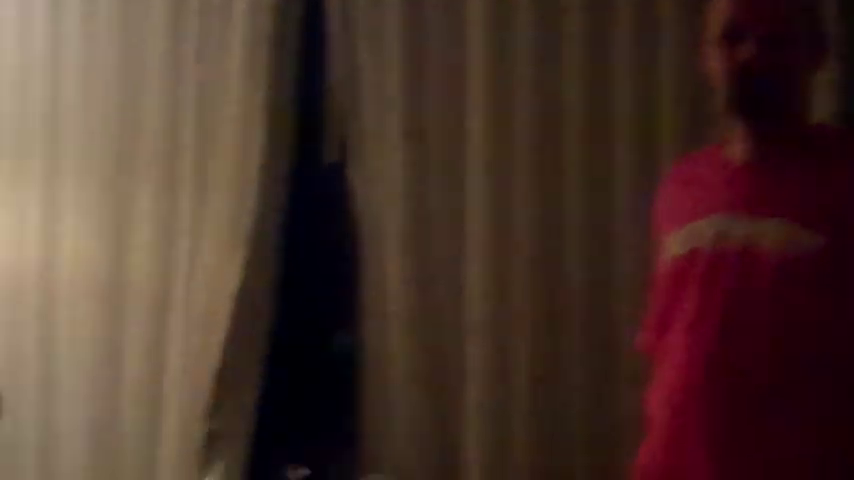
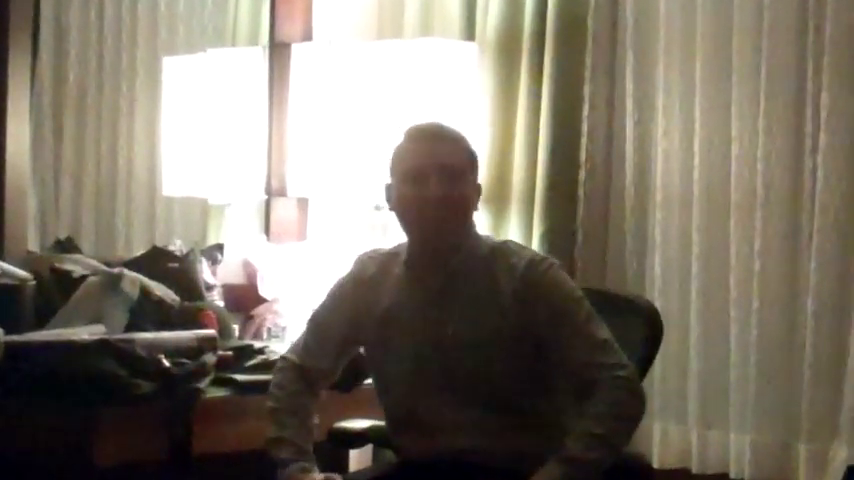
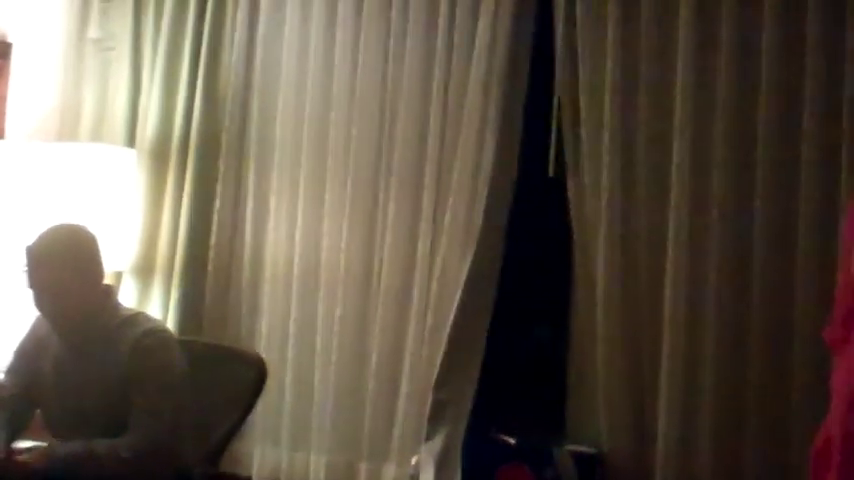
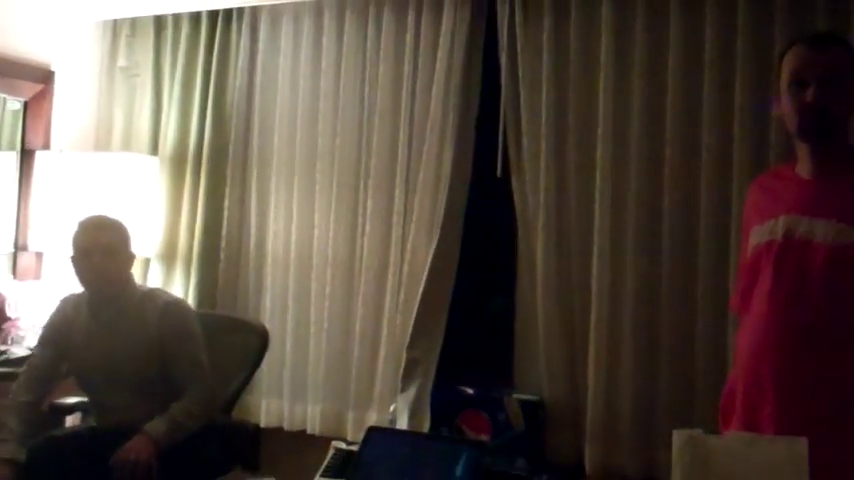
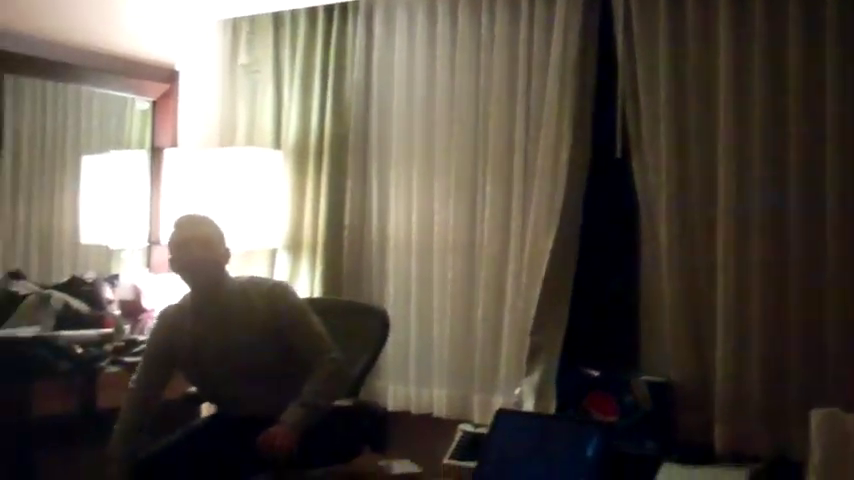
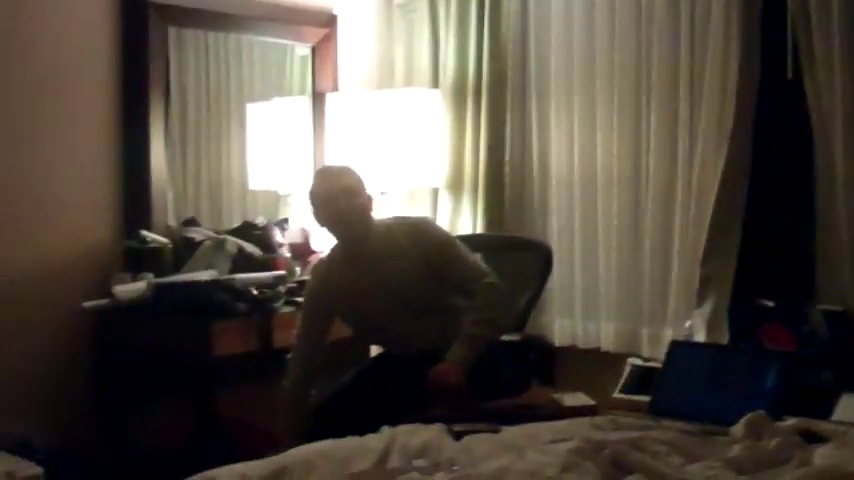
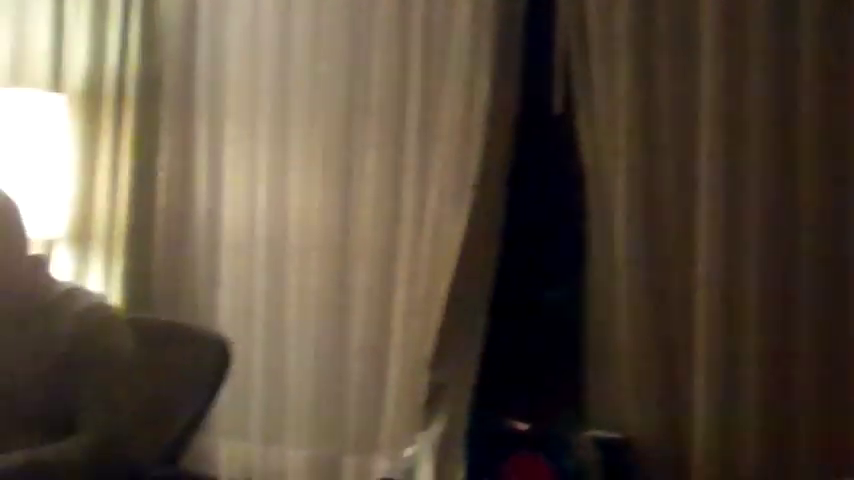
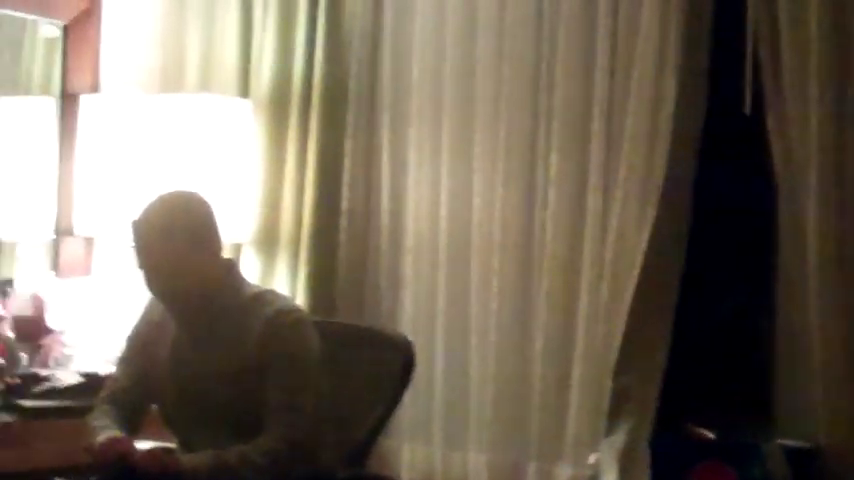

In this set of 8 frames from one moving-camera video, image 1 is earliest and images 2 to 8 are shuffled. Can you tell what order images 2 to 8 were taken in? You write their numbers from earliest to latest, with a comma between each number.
7, 8, 3, 4, 5, 6, 2
